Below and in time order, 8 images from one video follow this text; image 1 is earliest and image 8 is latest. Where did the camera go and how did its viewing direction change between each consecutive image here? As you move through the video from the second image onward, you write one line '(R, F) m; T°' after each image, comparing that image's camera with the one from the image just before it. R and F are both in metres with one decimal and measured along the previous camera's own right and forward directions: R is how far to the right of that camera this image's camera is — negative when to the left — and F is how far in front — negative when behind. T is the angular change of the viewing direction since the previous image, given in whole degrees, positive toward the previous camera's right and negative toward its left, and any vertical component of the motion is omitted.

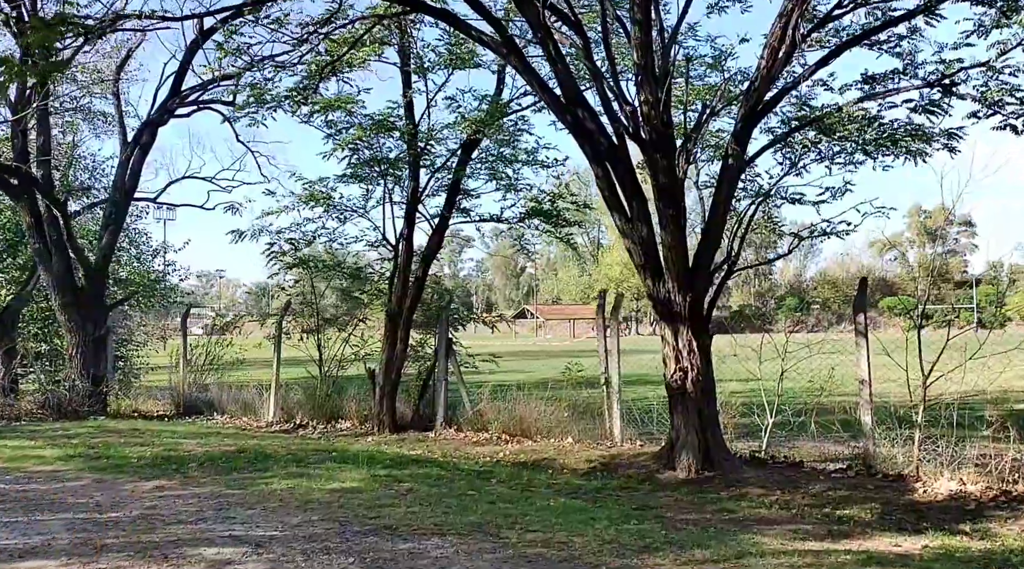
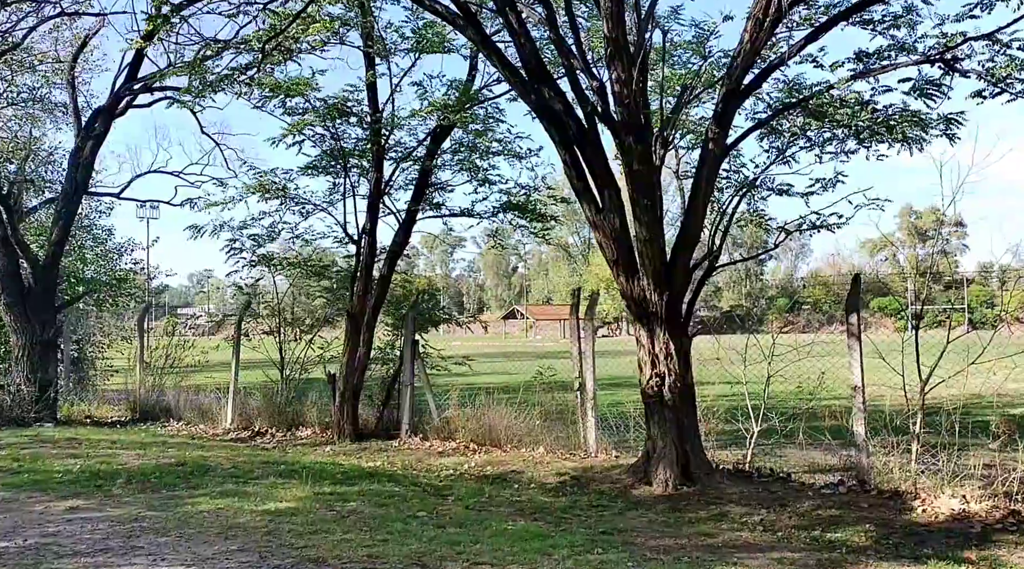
(+0.3, +0.8) m; 0°
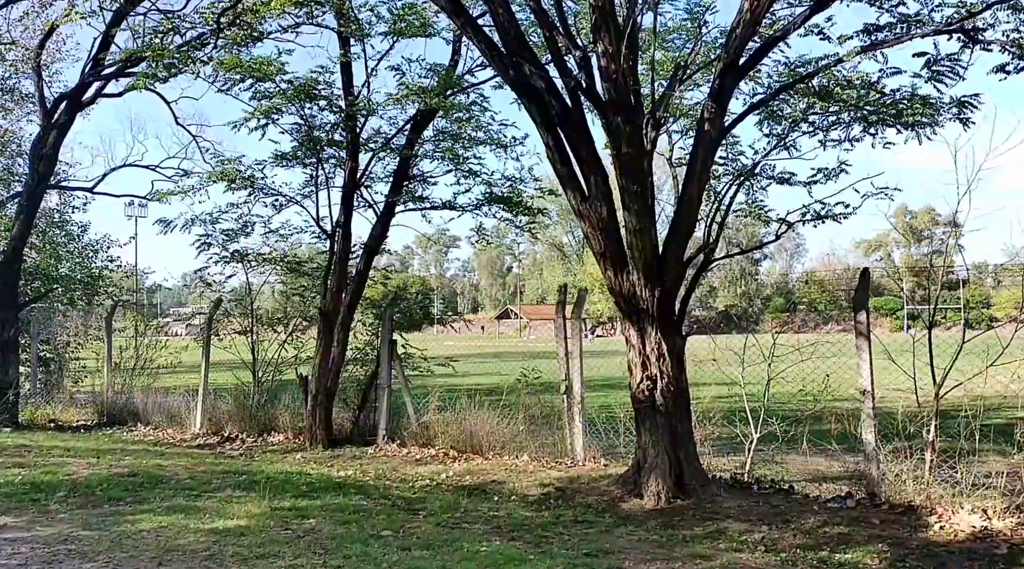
(+0.1, +0.7) m; 0°
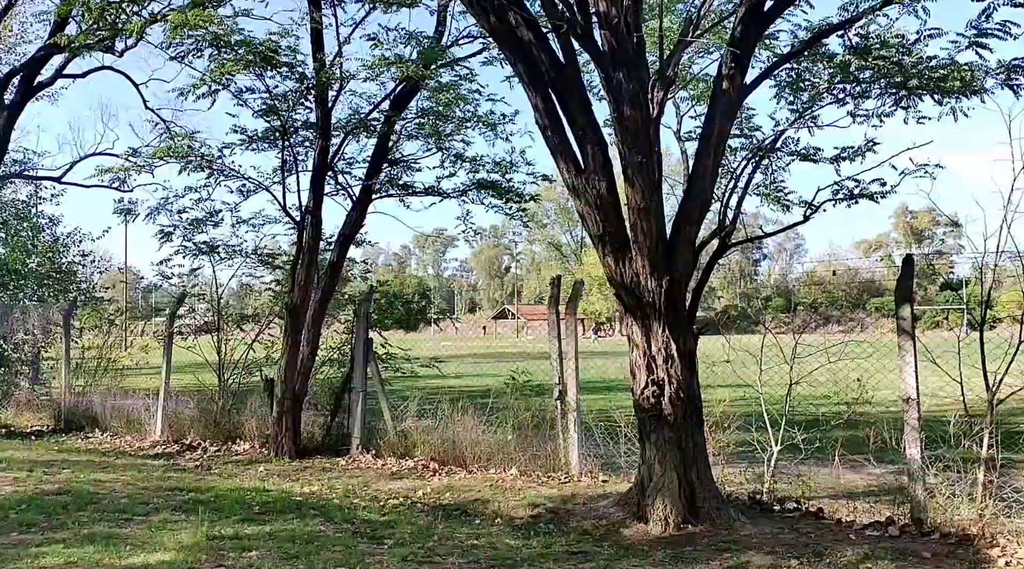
(+0.1, +1.1) m; 0°
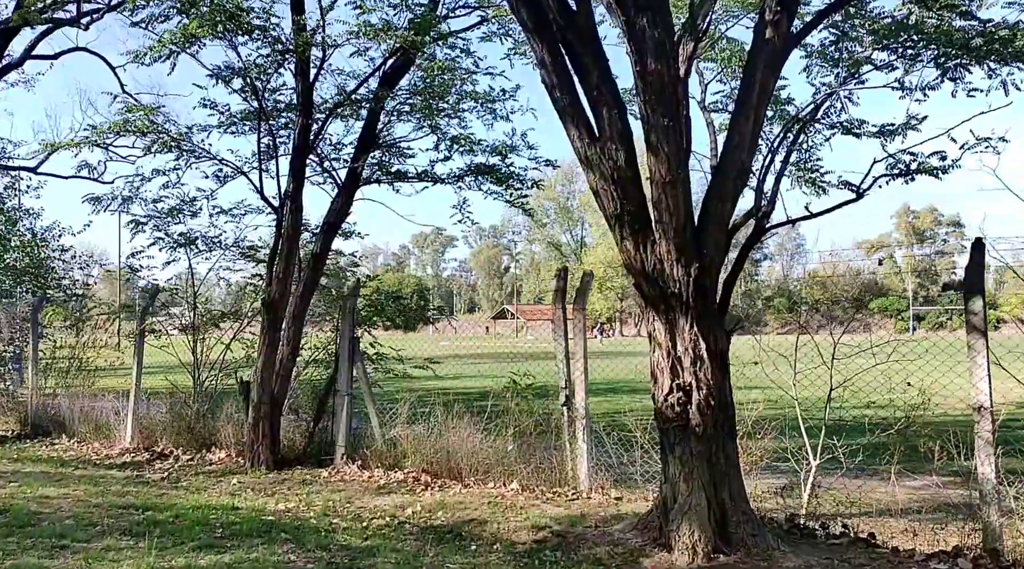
(0.0, +1.0) m; 0°
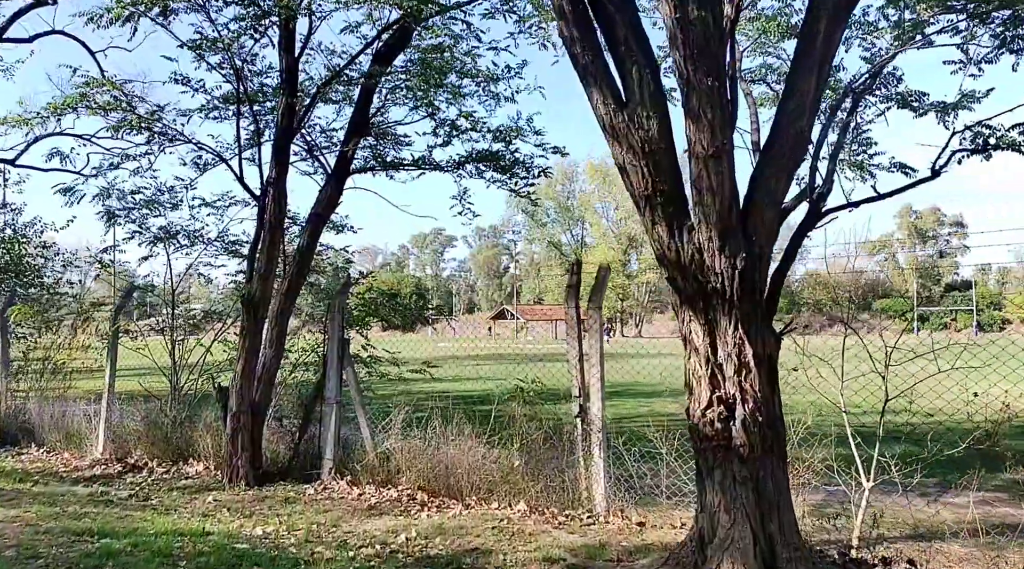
(-0.1, +0.9) m; 0°
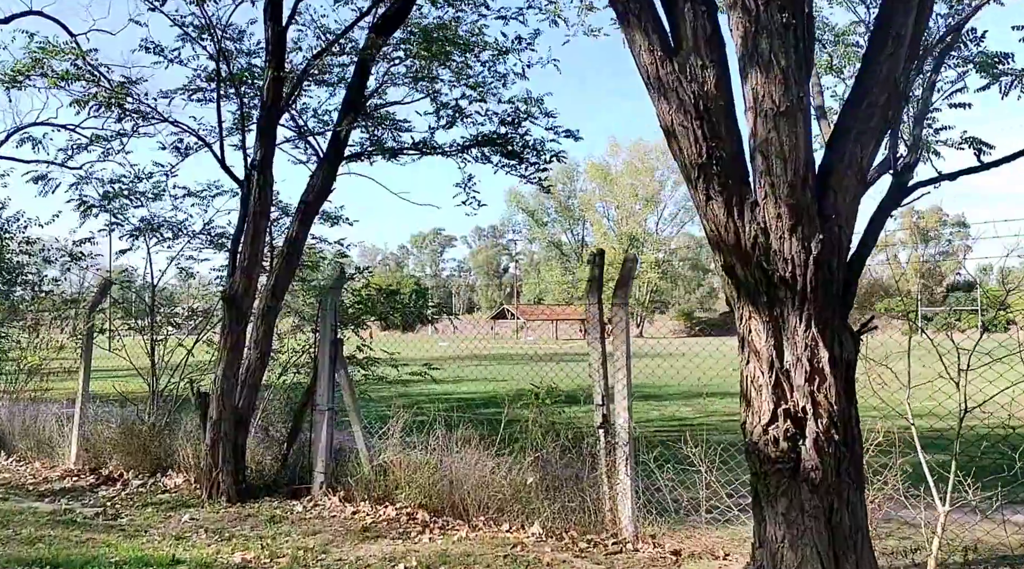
(-0.1, +0.8) m; 0°
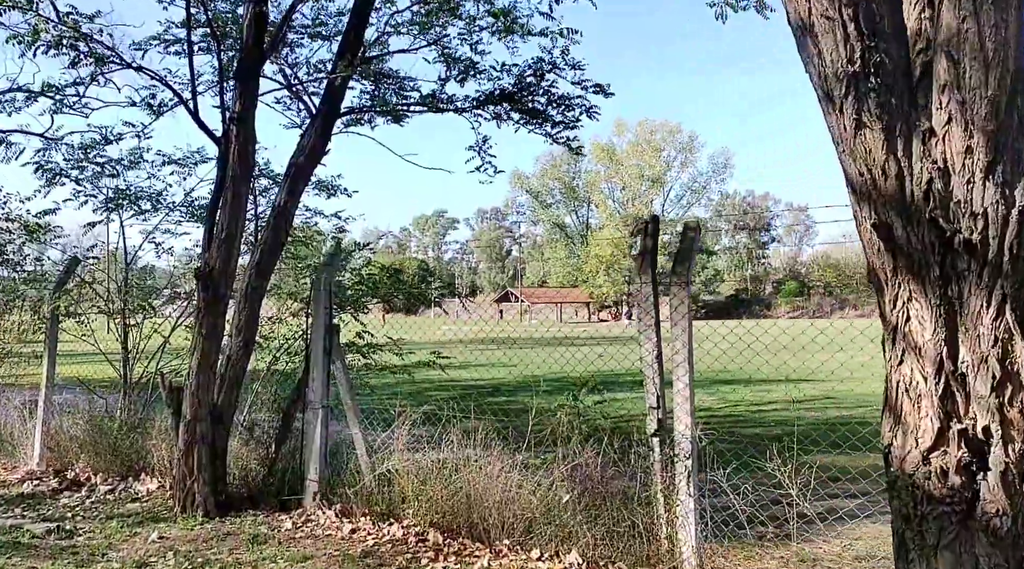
(-0.2, +1.1) m; 0°
